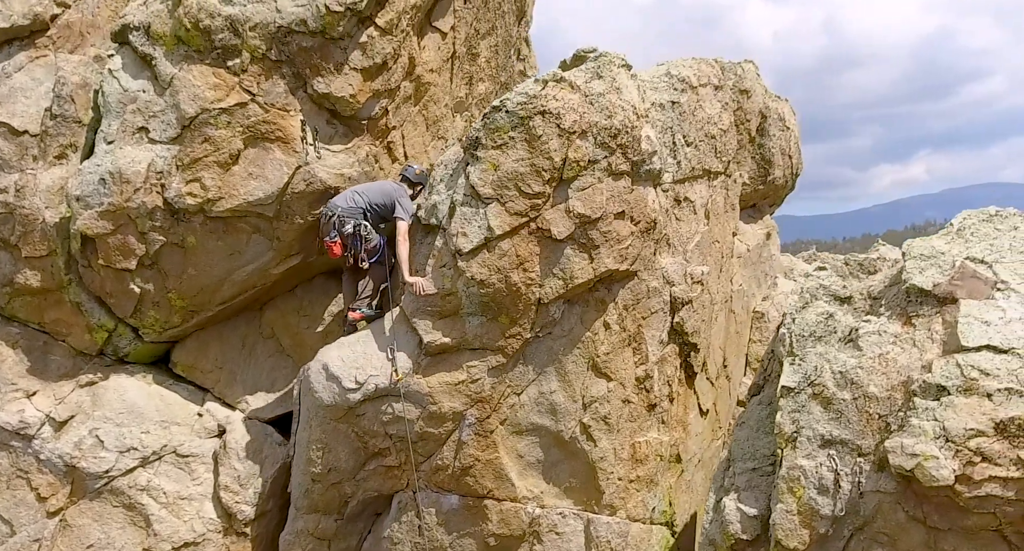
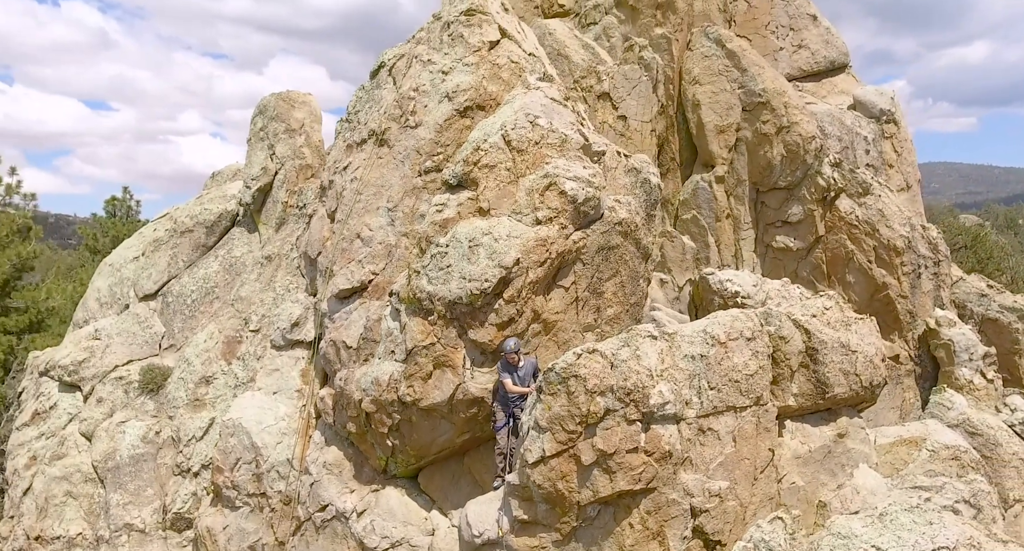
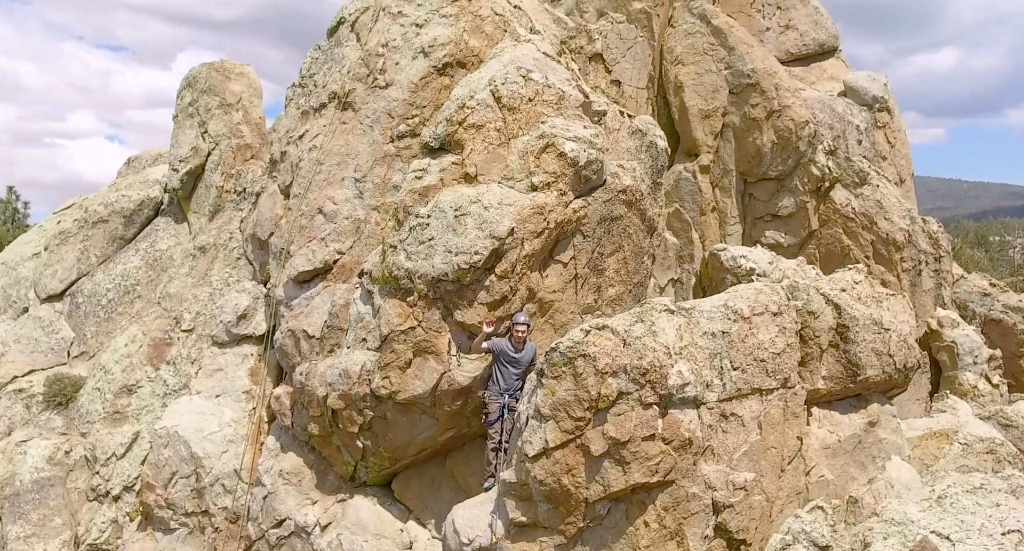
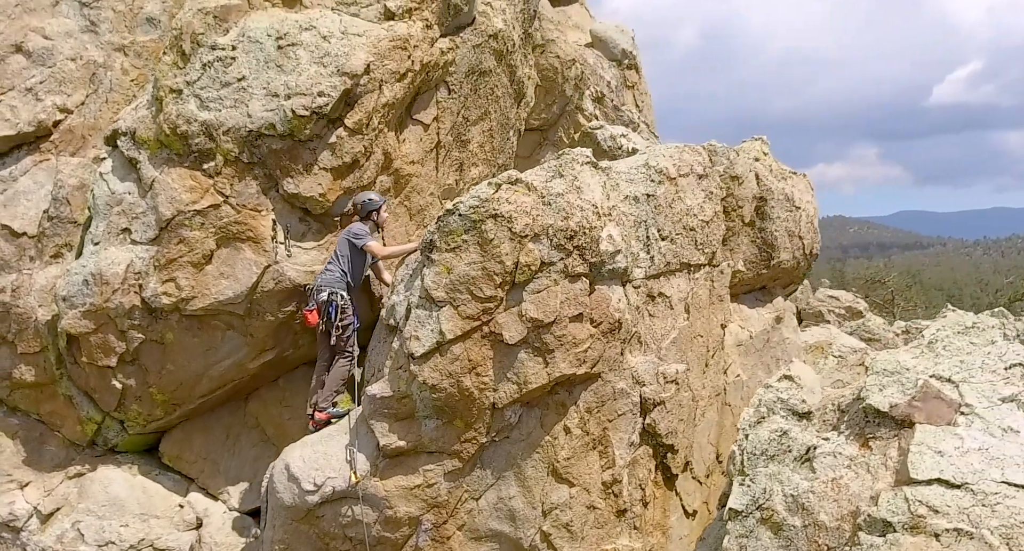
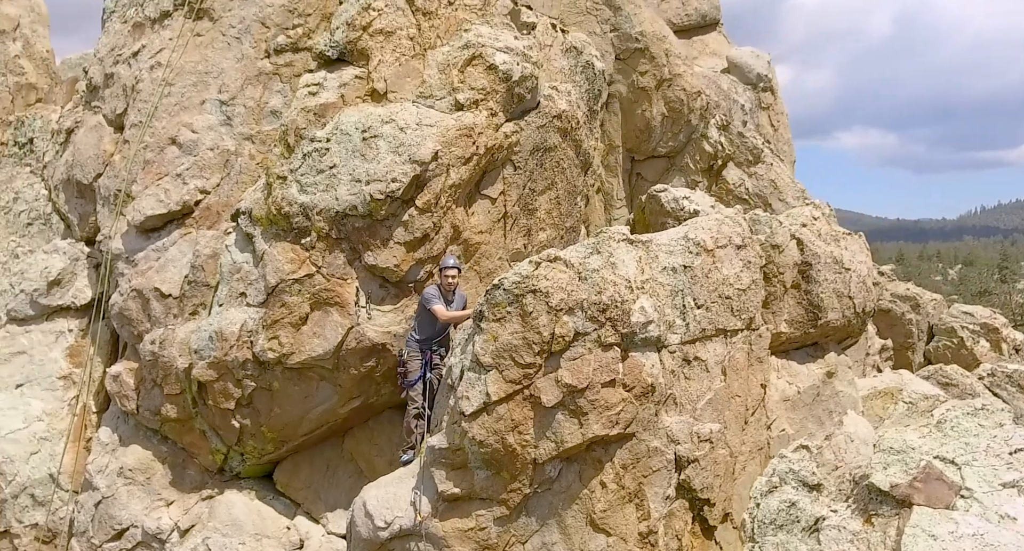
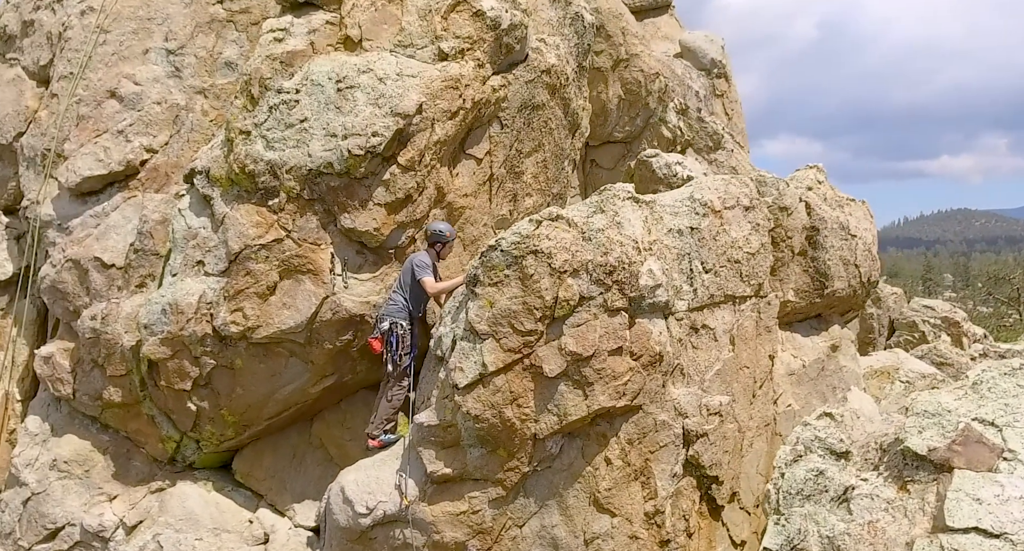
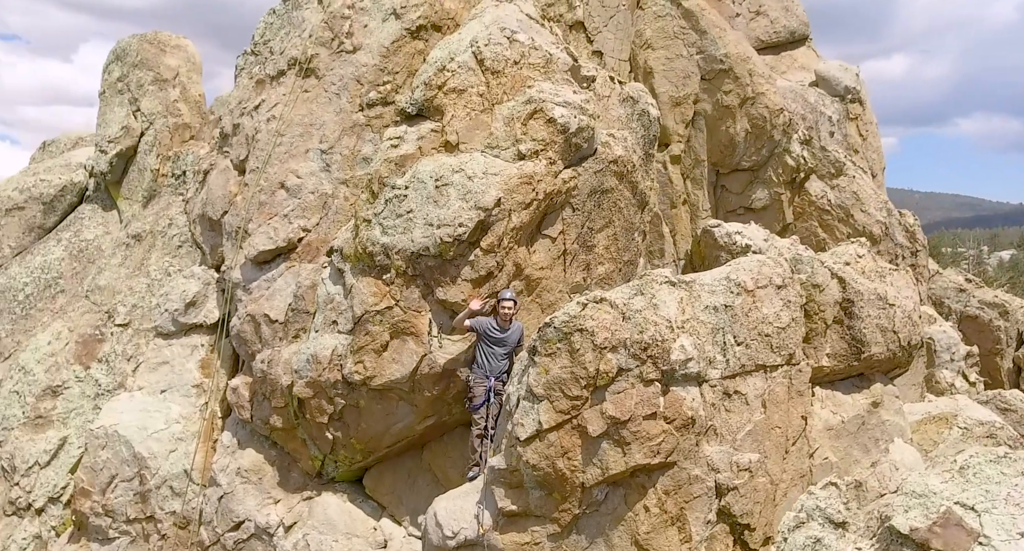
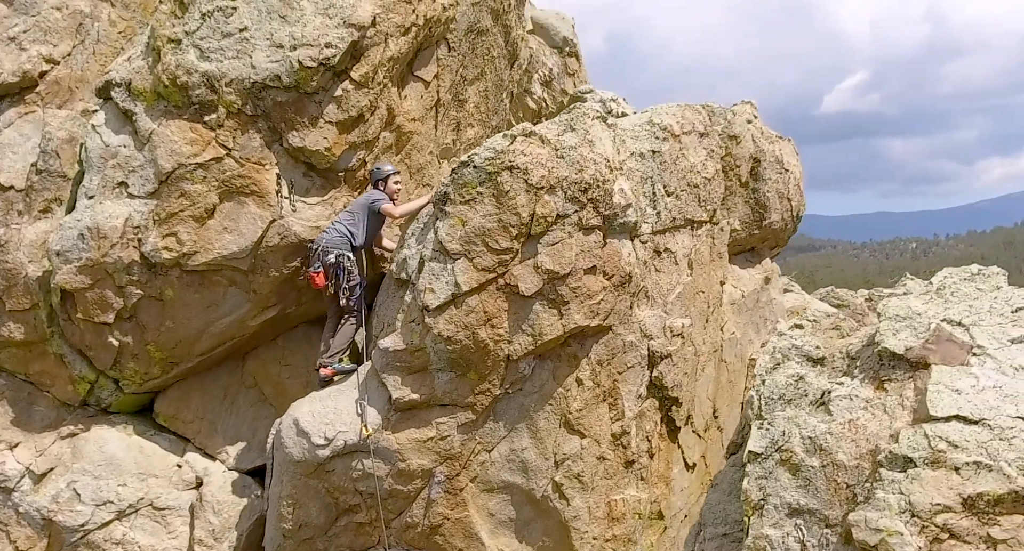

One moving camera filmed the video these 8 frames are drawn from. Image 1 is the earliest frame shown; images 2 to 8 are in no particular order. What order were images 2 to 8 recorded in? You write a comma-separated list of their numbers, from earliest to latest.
8, 4, 6, 5, 7, 3, 2
